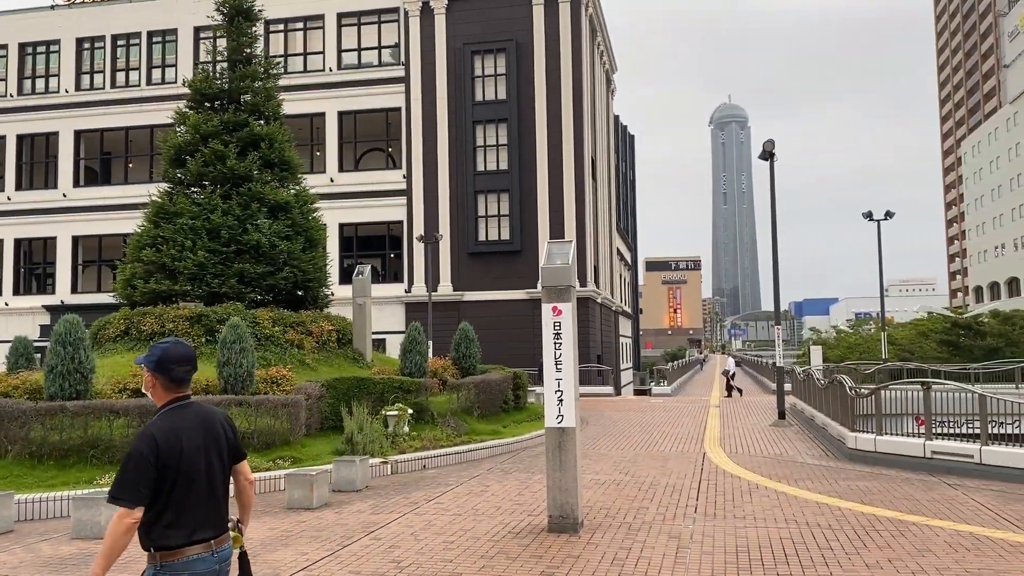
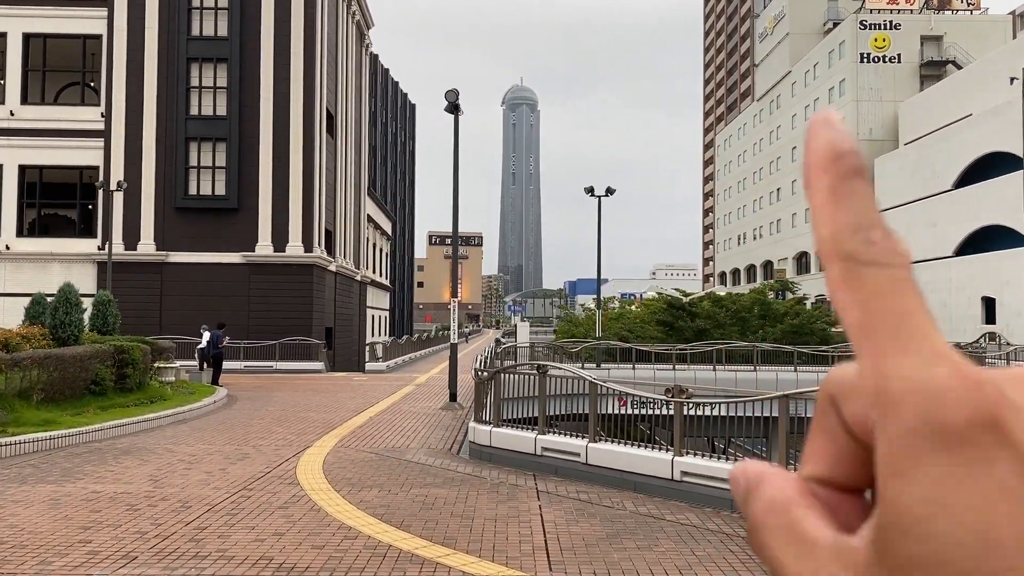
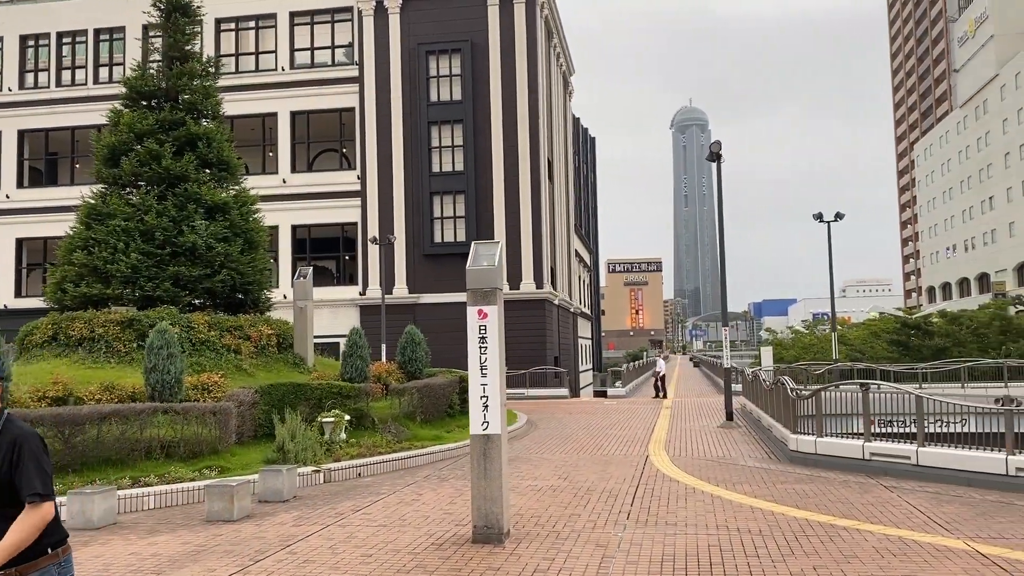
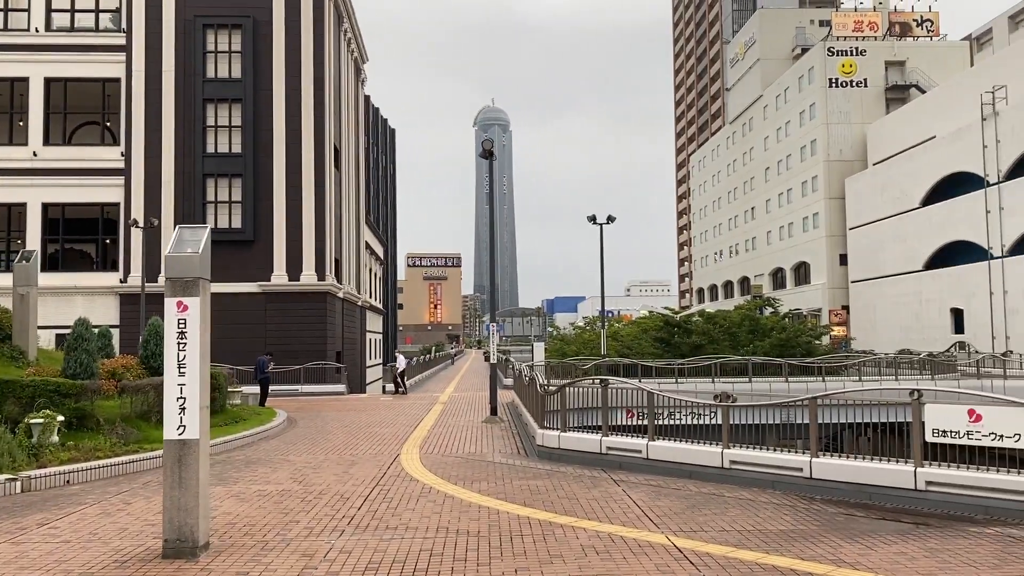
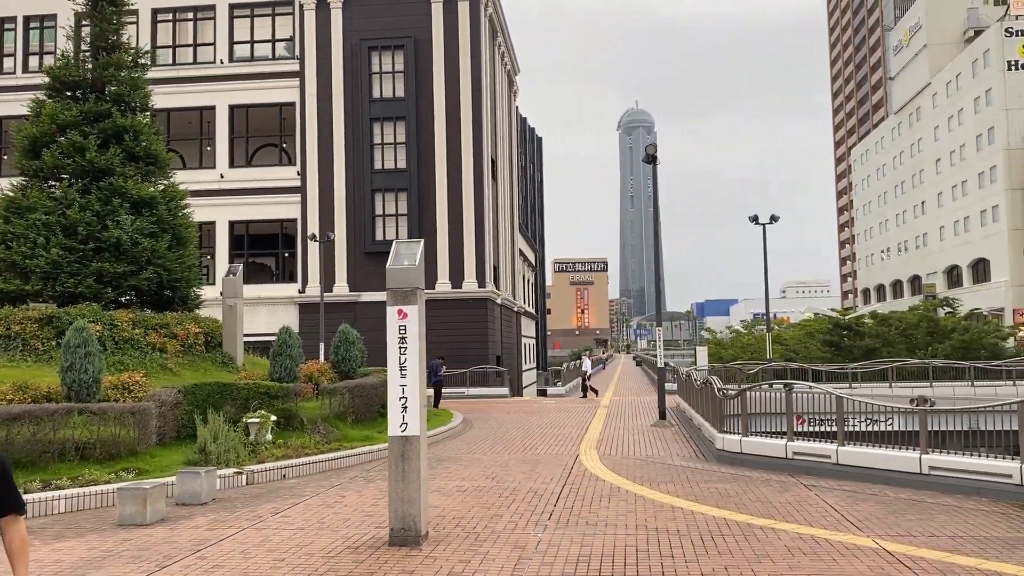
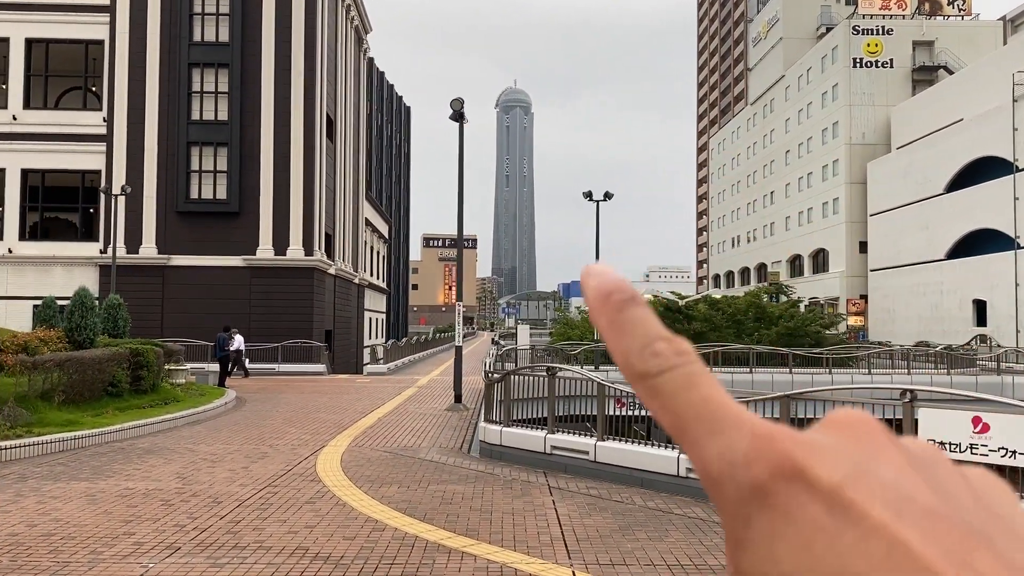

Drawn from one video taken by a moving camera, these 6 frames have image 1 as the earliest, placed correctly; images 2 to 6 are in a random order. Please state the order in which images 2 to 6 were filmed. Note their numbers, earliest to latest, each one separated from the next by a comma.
3, 5, 4, 6, 2
